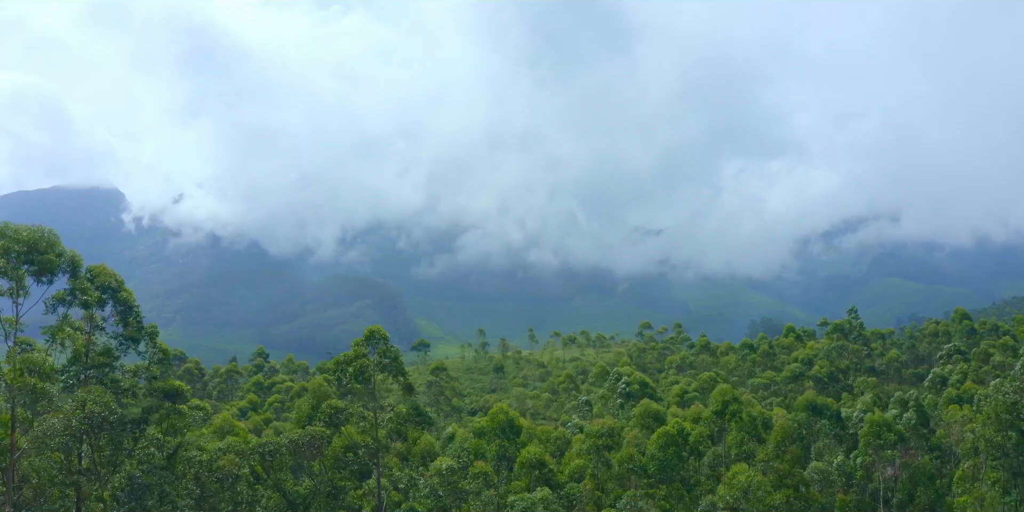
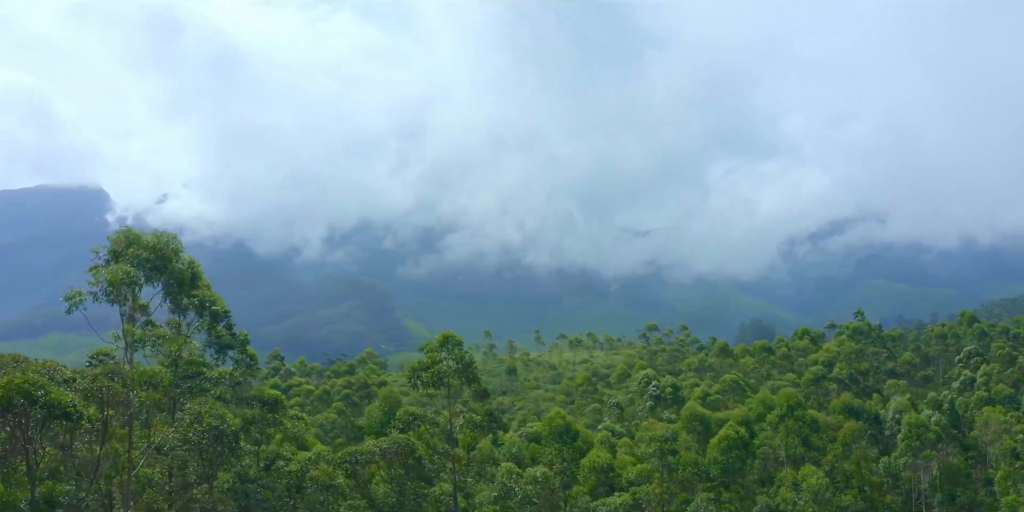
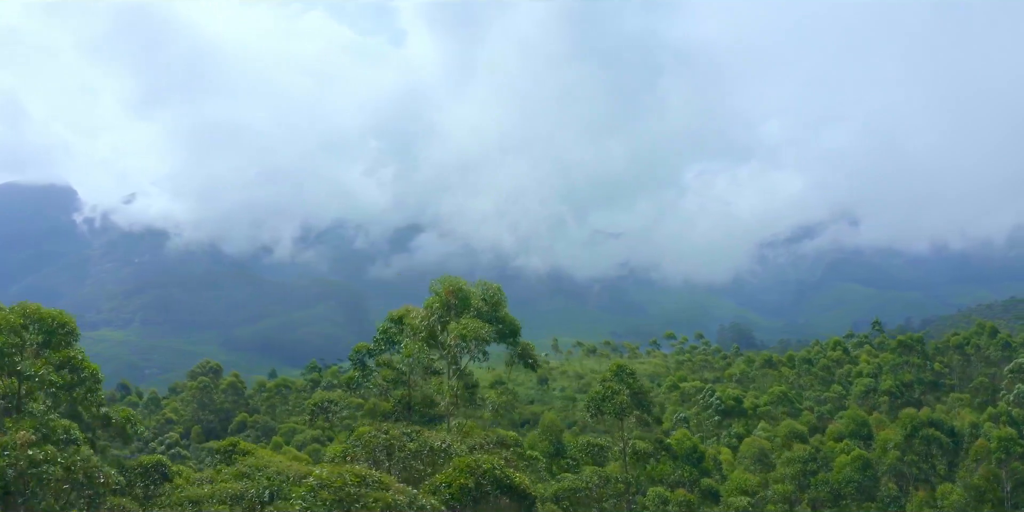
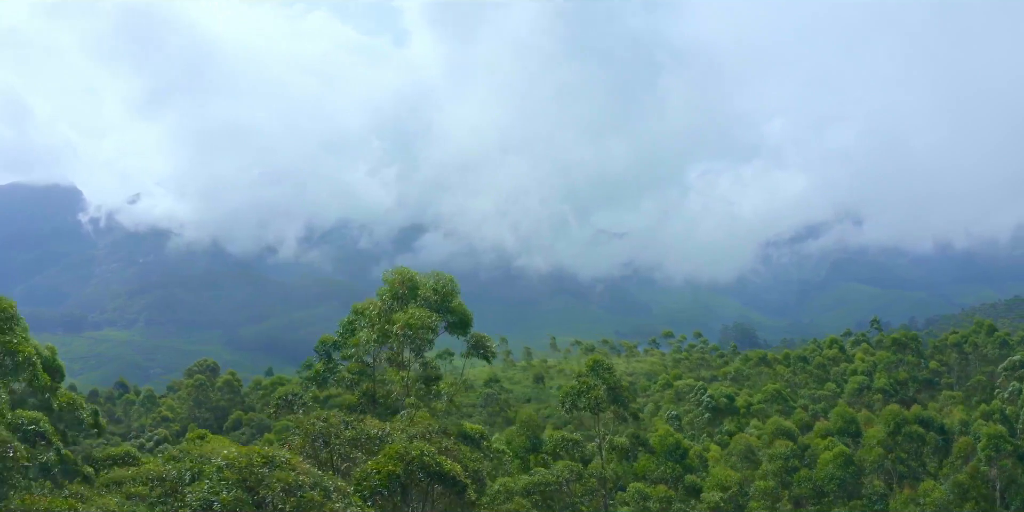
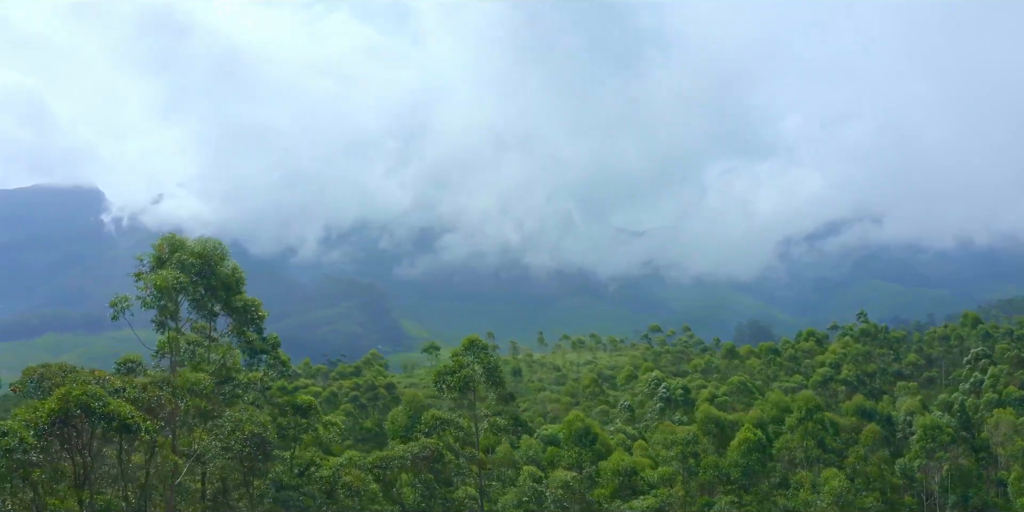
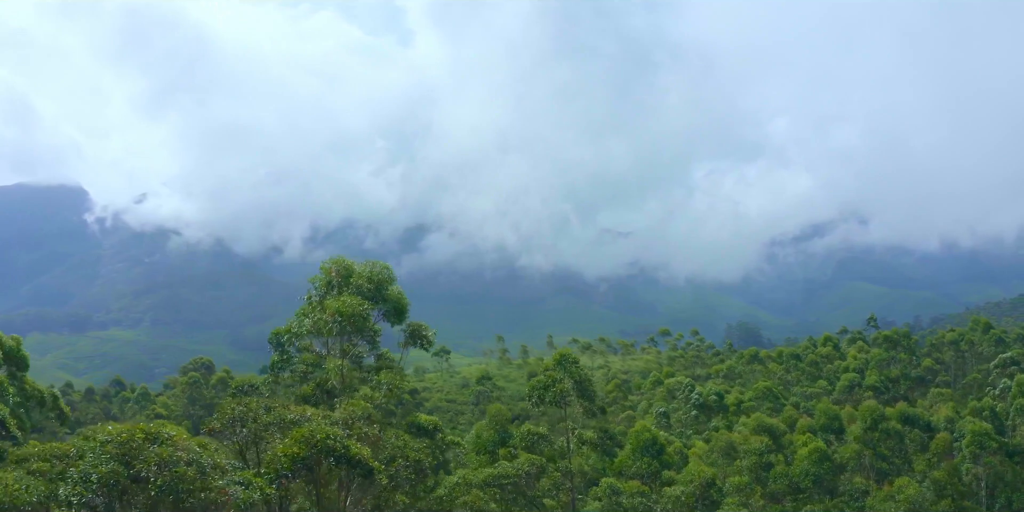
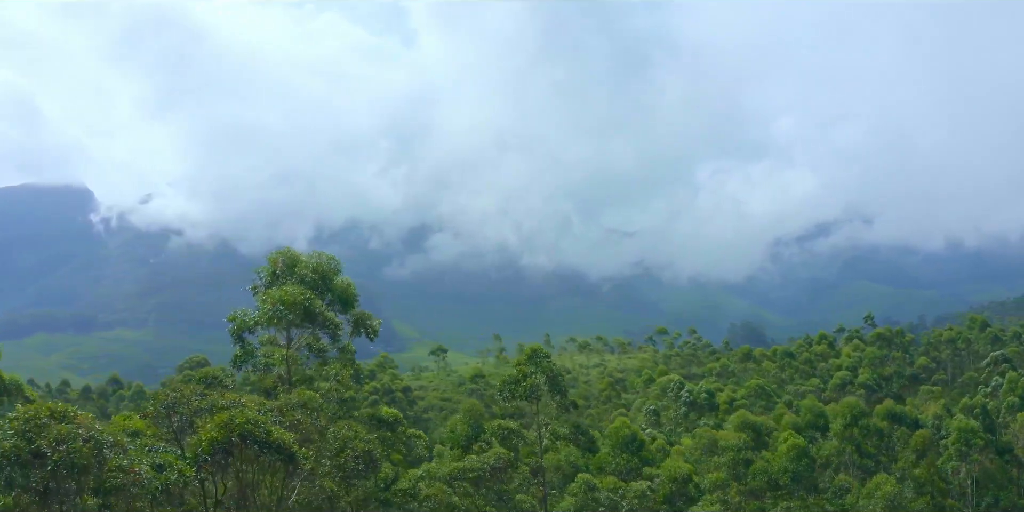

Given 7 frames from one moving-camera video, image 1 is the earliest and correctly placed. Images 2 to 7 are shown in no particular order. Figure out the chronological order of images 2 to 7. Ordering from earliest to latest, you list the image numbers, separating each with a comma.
2, 5, 7, 6, 4, 3
